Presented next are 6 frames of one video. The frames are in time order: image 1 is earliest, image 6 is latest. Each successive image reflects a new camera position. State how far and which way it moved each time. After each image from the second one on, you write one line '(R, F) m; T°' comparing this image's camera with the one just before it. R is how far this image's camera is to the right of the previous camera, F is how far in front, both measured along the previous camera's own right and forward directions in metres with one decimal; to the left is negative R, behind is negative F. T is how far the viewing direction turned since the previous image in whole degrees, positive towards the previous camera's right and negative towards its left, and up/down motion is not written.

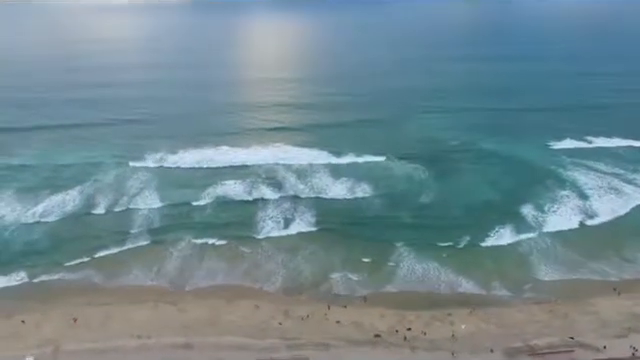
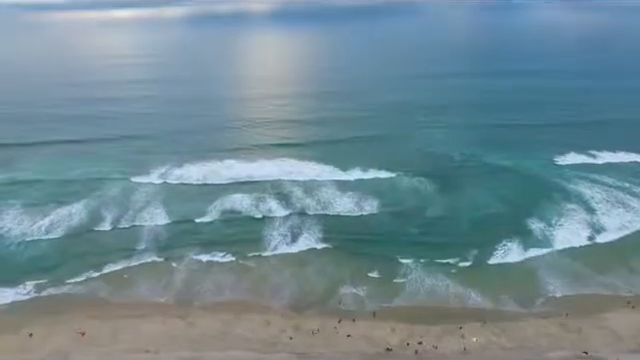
(-0.3, 0.0) m; 0°
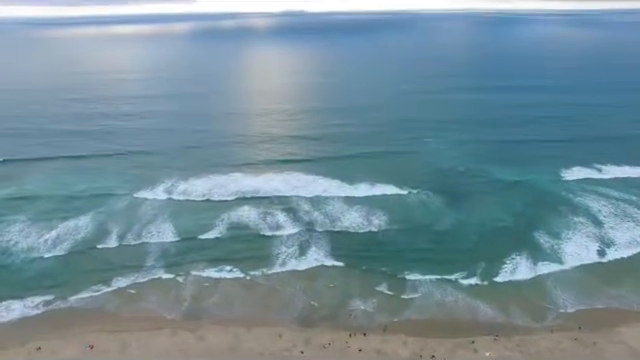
(-0.4, 0.0) m; 0°
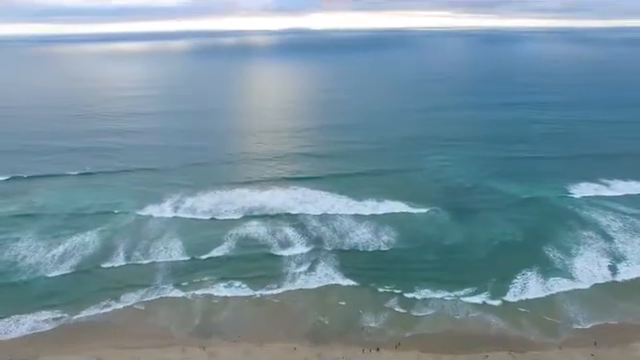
(-0.5, +0.1) m; 0°
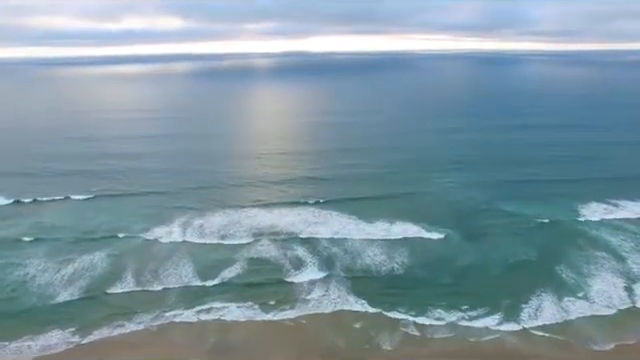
(-0.7, +0.1) m; +1°
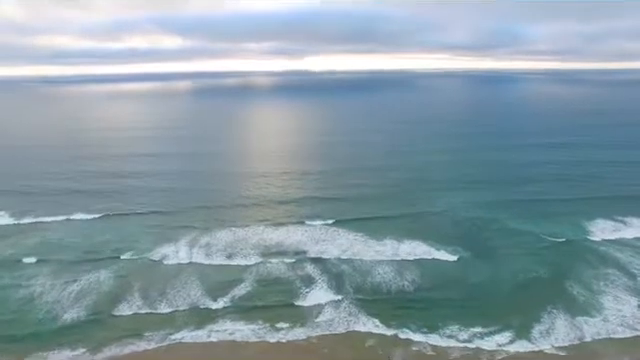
(-0.6, +0.1) m; 0°
